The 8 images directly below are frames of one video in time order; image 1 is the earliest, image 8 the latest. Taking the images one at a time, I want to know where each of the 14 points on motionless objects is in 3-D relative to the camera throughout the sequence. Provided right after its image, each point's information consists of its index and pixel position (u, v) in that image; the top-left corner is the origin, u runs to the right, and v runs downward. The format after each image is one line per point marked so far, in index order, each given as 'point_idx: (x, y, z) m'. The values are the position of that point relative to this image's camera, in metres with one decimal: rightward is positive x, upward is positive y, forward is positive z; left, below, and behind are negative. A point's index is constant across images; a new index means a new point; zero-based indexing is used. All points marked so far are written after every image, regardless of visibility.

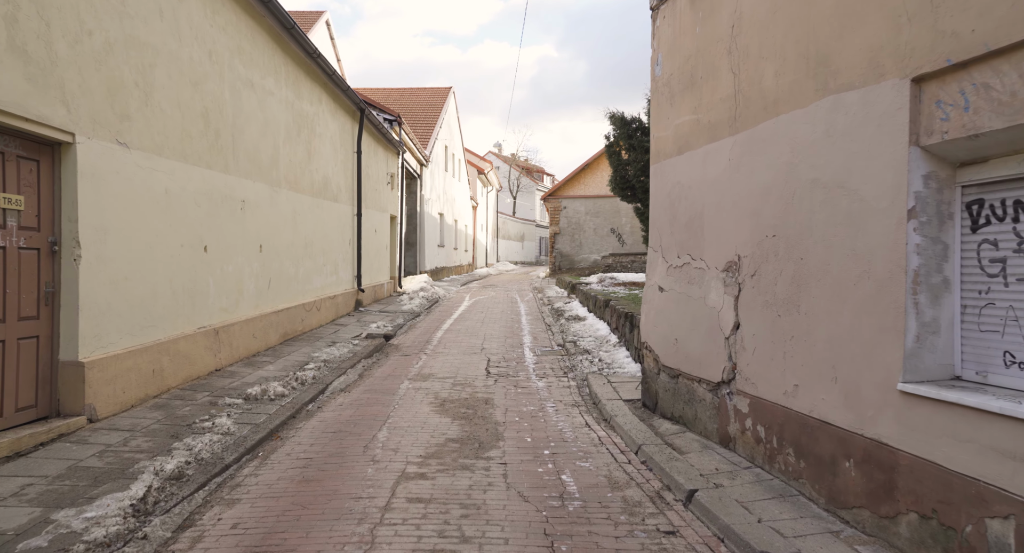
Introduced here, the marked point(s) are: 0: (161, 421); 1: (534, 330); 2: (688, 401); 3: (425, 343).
0: (-2.9, -1.2, +5.8) m
1: (+0.4, -1.0, +13.3) m
2: (+1.4, -1.0, +5.6) m
3: (-1.4, -1.1, +11.9) m
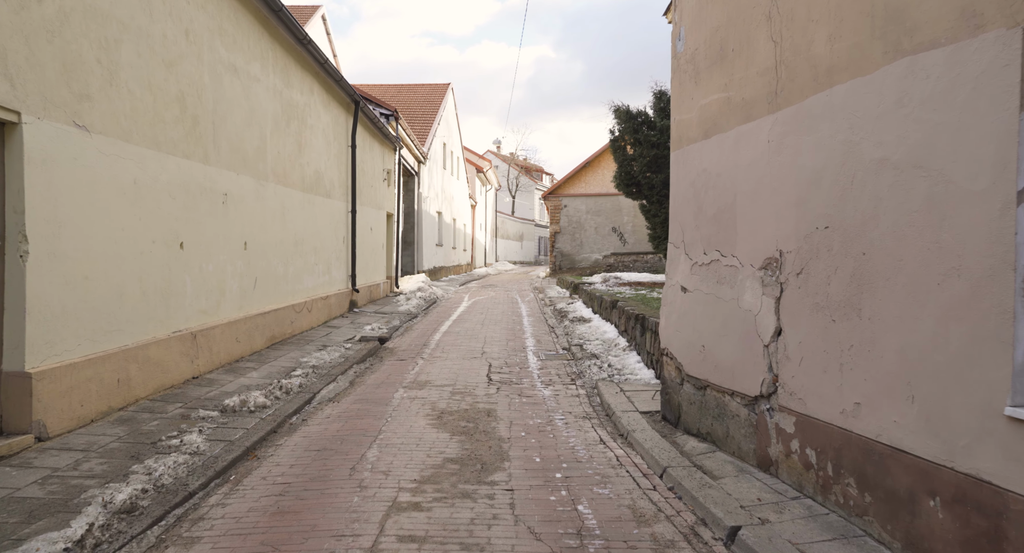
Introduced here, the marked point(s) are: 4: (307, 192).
0: (-2.8, -1.2, +5.2) m
1: (+0.4, -1.0, +12.7) m
2: (+1.4, -1.0, +4.9) m
3: (-1.4, -1.1, +11.3) m
4: (-3.5, +1.4, +12.3) m
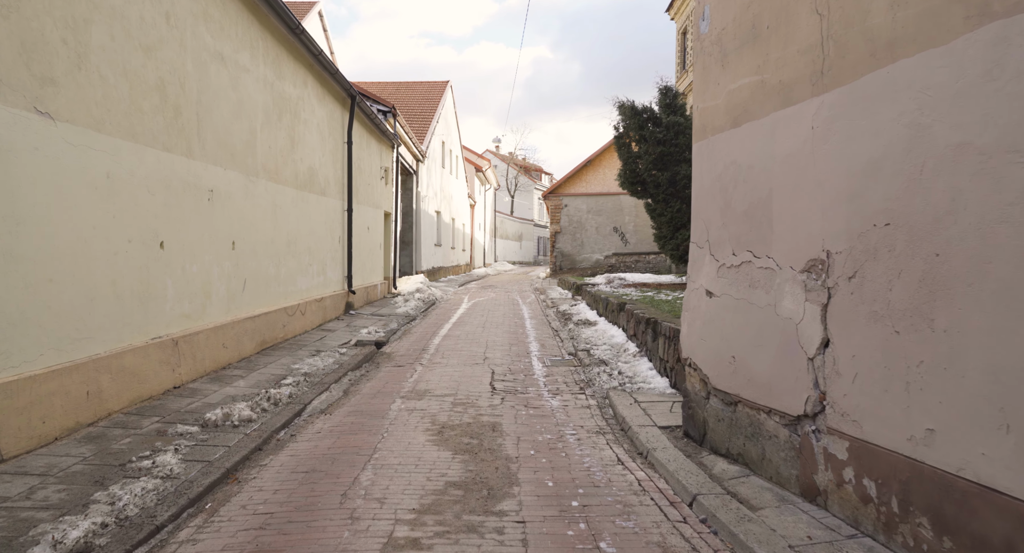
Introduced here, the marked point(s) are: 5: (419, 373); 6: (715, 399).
0: (-2.8, -1.2, +4.6) m
1: (+0.5, -1.0, +12.2) m
2: (+1.5, -1.0, +4.4) m
3: (-1.4, -1.1, +10.8) m
4: (-3.5, +1.4, +11.8) m
5: (-1.2, -1.2, +9.0) m
6: (+1.4, -0.8, +4.9) m
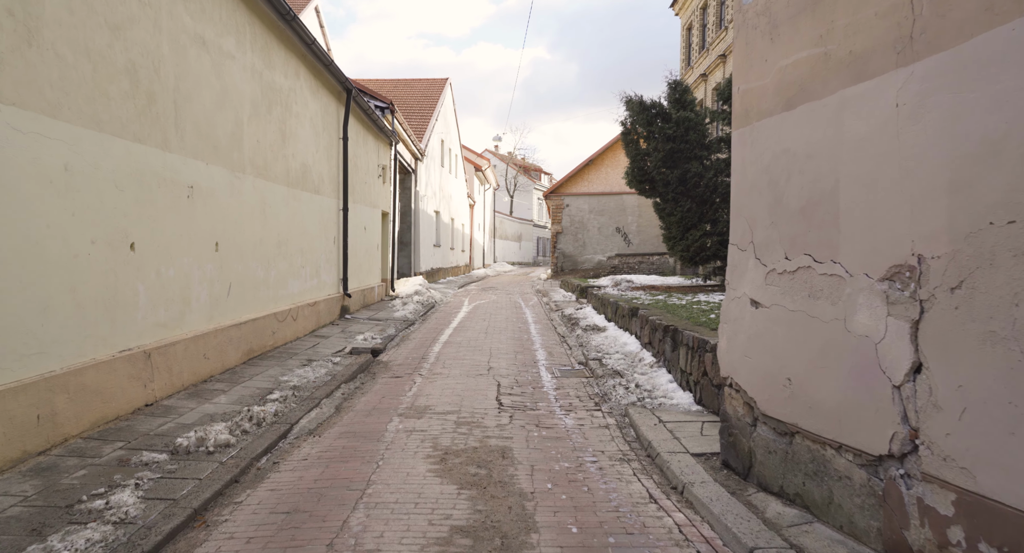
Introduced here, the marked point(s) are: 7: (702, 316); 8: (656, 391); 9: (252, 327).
0: (-2.7, -1.2, +3.9) m
1: (+0.6, -1.1, +11.5) m
2: (+1.6, -1.0, +3.7) m
3: (-1.3, -1.2, +10.1) m
4: (-3.4, +1.4, +11.1) m
5: (-1.1, -1.3, +8.3) m
6: (+1.5, -0.9, +4.2) m
7: (+2.4, -0.5, +9.2) m
8: (+1.5, -1.2, +7.5) m
9: (-3.3, -0.6, +9.1) m
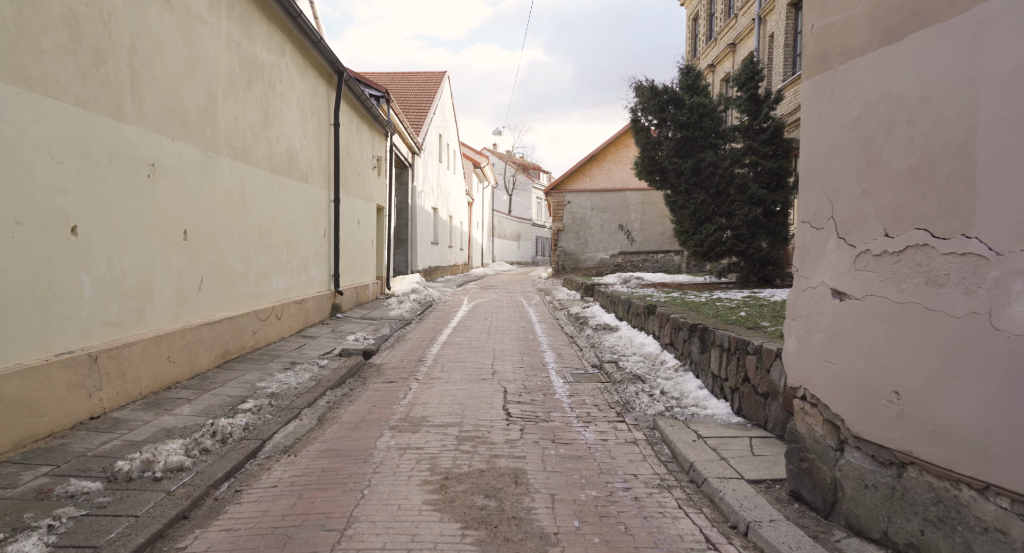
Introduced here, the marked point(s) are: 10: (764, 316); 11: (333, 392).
0: (-2.6, -1.2, +3.0) m
1: (+0.6, -1.0, +10.5) m
2: (+1.7, -1.0, +2.8) m
3: (-1.2, -1.1, +9.1) m
4: (-3.3, +1.5, +10.2) m
5: (-1.0, -1.2, +7.3) m
6: (+1.6, -0.8, +3.3) m
7: (+2.5, -0.4, +8.2) m
8: (+1.6, -1.1, +6.6) m
9: (-3.2, -0.6, +8.1) m
10: (+2.7, -0.4, +7.8) m
11: (-1.8, -1.2, +7.3) m
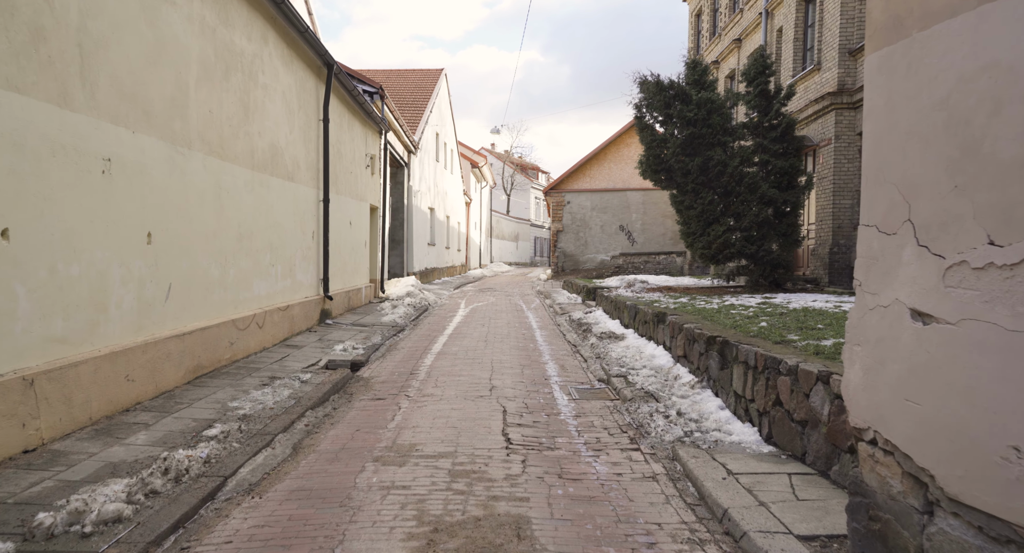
0: (-2.6, -1.2, +2.3) m
1: (+0.6, -1.1, +9.8) m
2: (+1.7, -1.0, +2.1) m
3: (-1.2, -1.2, +8.4) m
4: (-3.3, +1.4, +9.4) m
5: (-1.0, -1.3, +6.6) m
6: (+1.6, -0.9, +2.6) m
7: (+2.5, -0.5, +7.5) m
8: (+1.6, -1.2, +5.9) m
9: (-3.2, -0.6, +7.4) m
10: (+2.7, -0.5, +7.1) m
11: (-1.8, -1.2, +6.6) m
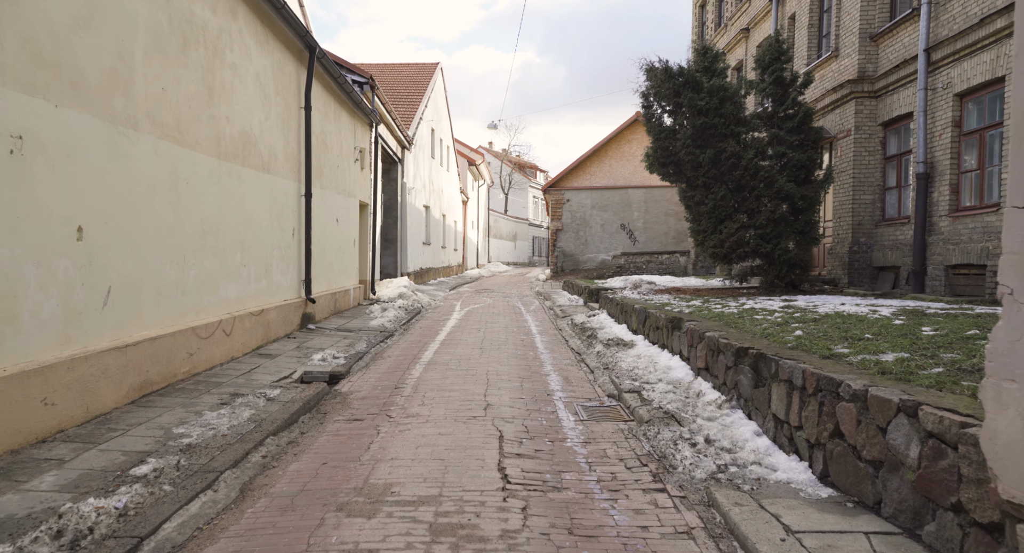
0: (-2.6, -1.2, +1.3) m
1: (+0.6, -1.1, +8.8) m
2: (+1.7, -1.0, +1.1) m
3: (-1.2, -1.2, +7.4) m
4: (-3.4, +1.4, +8.4) m
5: (-1.0, -1.3, +5.6) m
6: (+1.6, -0.9, +1.6) m
7: (+2.5, -0.5, +6.5) m
8: (+1.6, -1.2, +4.9) m
9: (-3.2, -0.6, +6.4) m
10: (+2.7, -0.5, +6.1) m
11: (-1.8, -1.3, +5.6) m
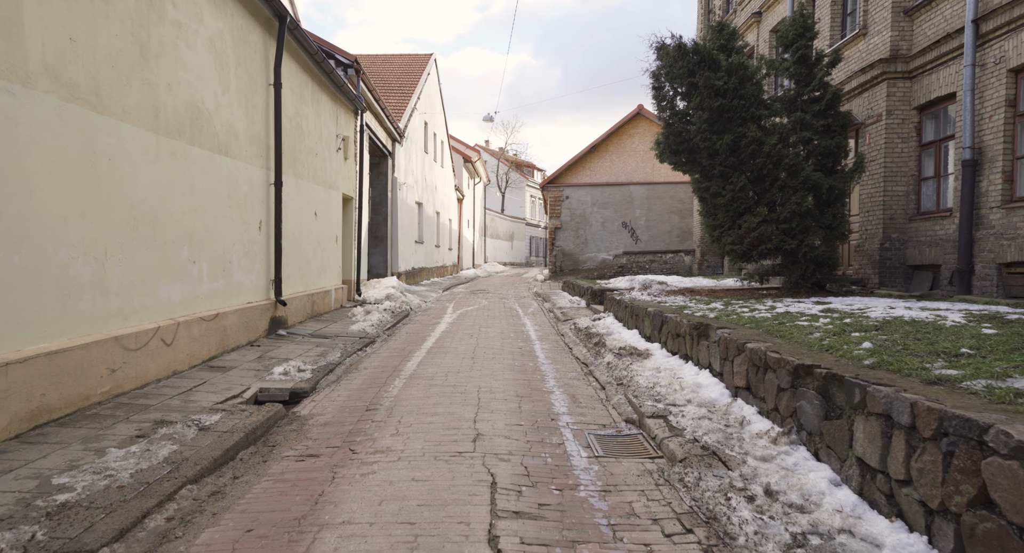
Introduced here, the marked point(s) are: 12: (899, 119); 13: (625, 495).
0: (-2.6, -1.2, -0.1) m
1: (+0.6, -1.1, +7.5) m
2: (+1.7, -1.0, -0.2) m
3: (-1.3, -1.2, +6.0) m
4: (-3.4, +1.4, +7.1) m
5: (-1.1, -1.3, +4.3) m
6: (+1.6, -0.9, +0.2) m
7: (+2.4, -0.5, +5.2) m
8: (+1.6, -1.2, +3.5) m
9: (-3.3, -0.6, +5.0) m
10: (+2.7, -0.5, +4.8) m
11: (-1.9, -1.2, +4.2) m
12: (+6.9, +2.8, +12.7) m
13: (+0.6, -1.3, +4.2) m
